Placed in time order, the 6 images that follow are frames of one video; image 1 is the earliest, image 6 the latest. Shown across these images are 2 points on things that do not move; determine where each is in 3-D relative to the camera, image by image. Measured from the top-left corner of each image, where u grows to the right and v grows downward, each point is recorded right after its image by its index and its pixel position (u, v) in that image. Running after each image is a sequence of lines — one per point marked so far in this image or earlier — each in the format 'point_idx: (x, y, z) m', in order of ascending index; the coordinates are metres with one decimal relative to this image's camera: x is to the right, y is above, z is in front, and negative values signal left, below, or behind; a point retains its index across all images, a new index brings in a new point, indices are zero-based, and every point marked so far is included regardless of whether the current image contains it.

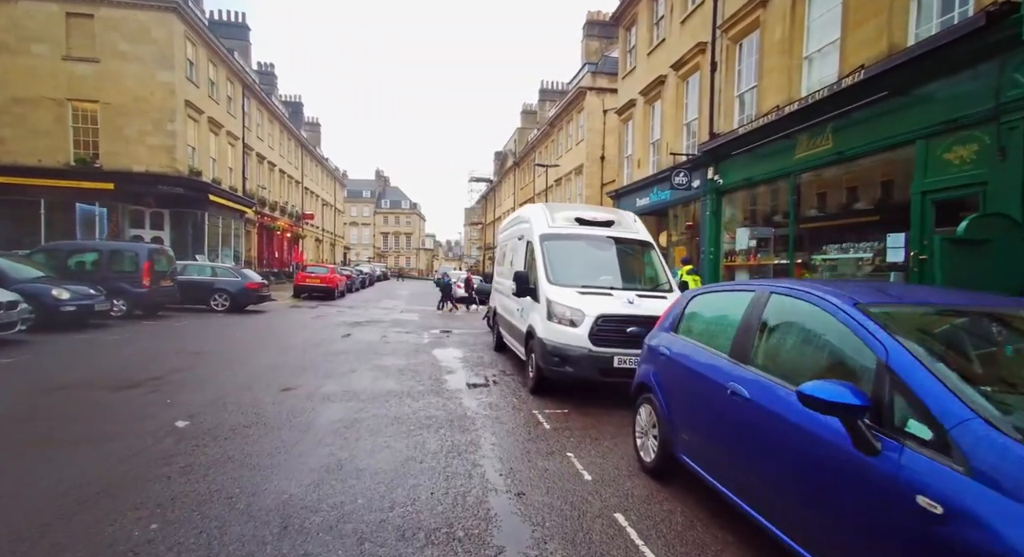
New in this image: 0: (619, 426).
0: (+1.1, -1.5, +5.0) m
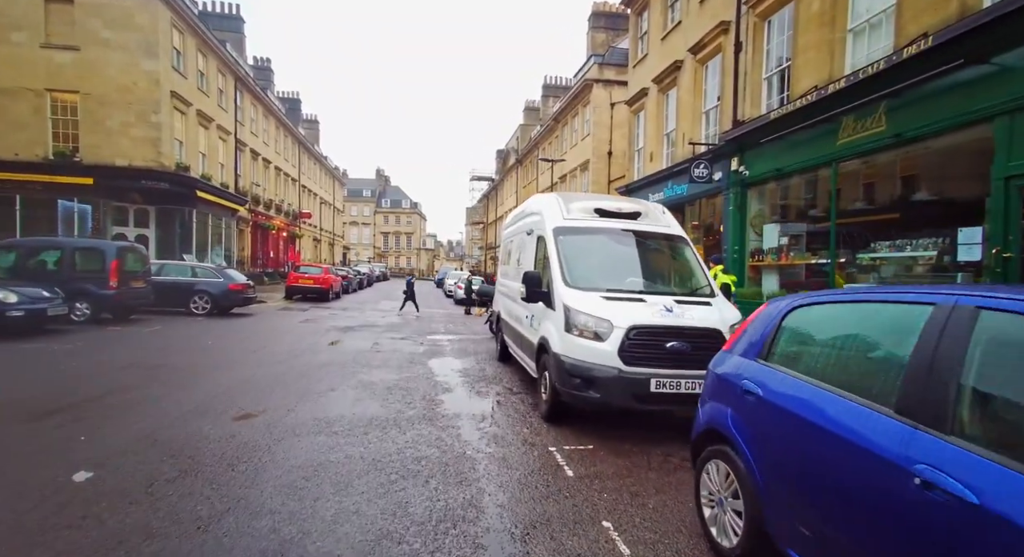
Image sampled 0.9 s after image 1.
0: (+1.2, -1.5, +3.8) m
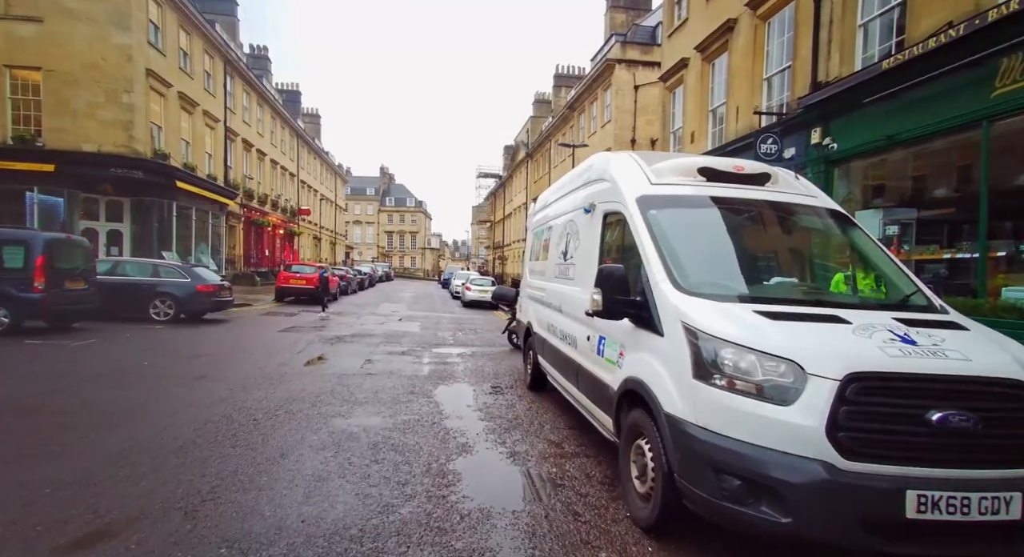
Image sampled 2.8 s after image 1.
0: (+1.6, -1.5, +1.5) m
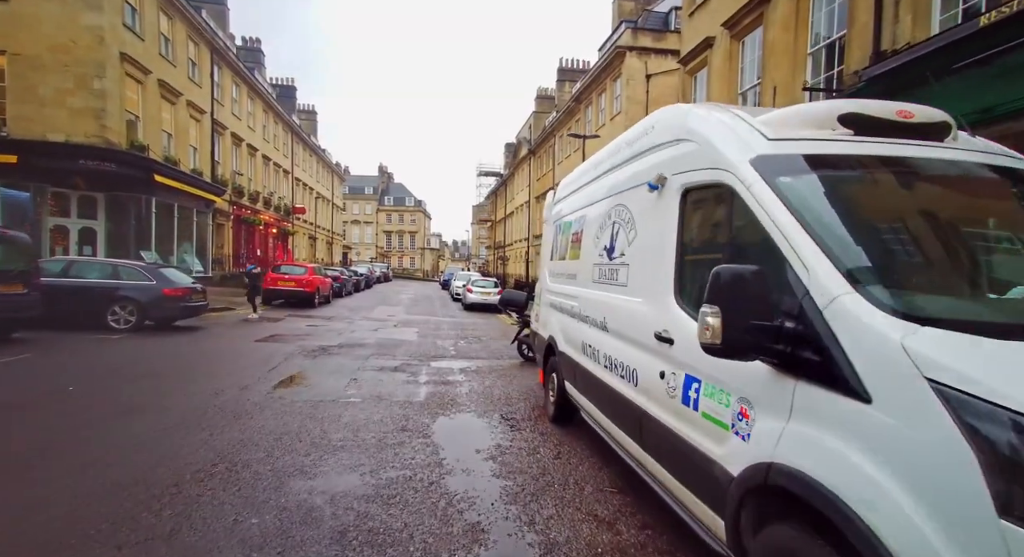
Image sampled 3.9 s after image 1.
0: (+1.8, -1.6, +0.1) m
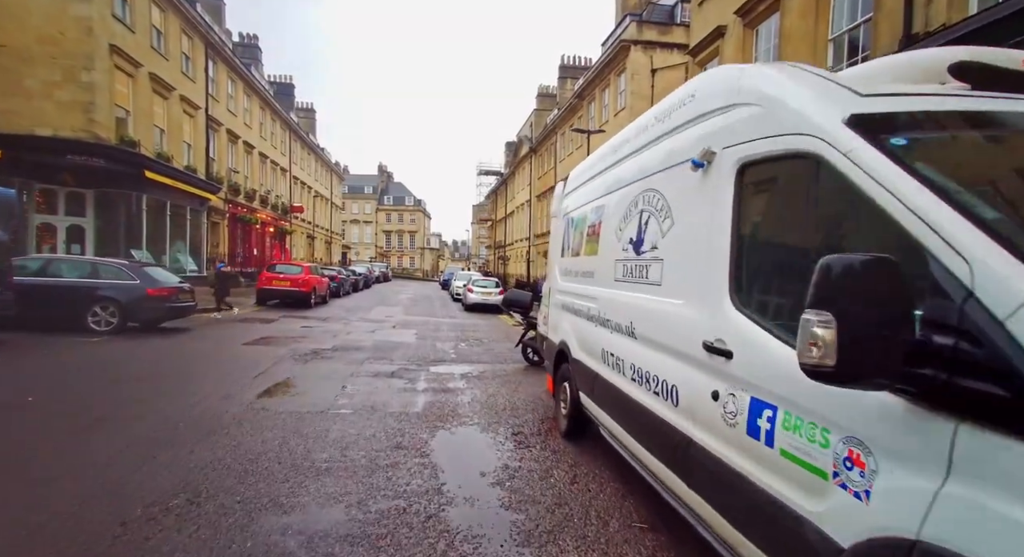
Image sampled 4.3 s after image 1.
0: (+1.9, -1.6, -0.5) m
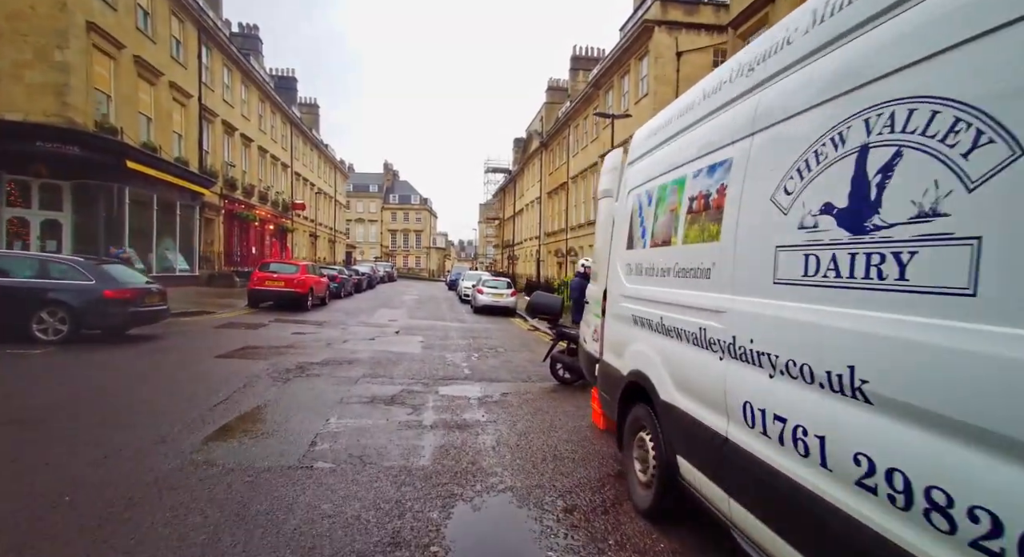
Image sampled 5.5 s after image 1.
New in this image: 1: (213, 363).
0: (+2.2, -1.6, -2.2) m
1: (-5.0, -1.4, +8.1) m
